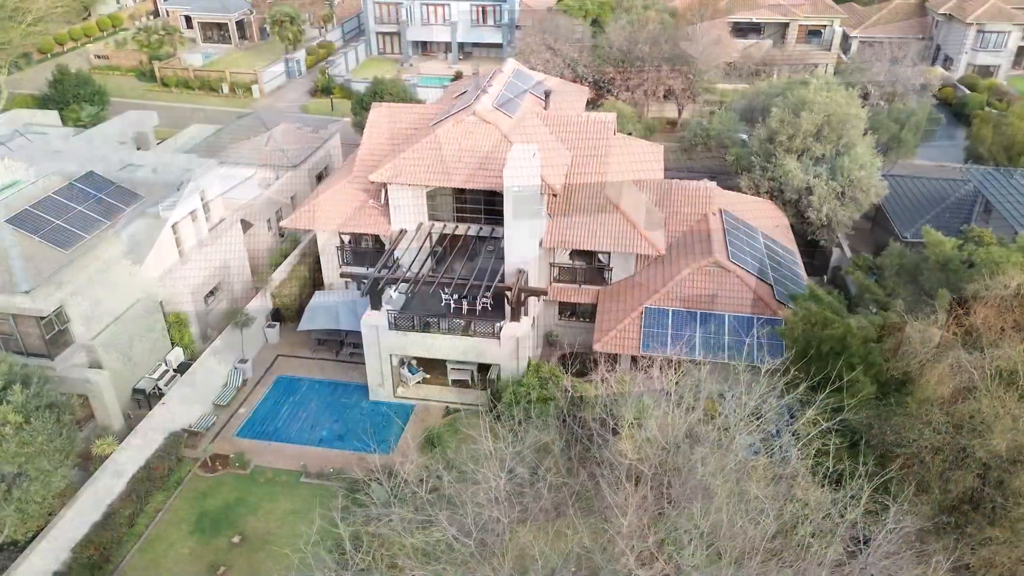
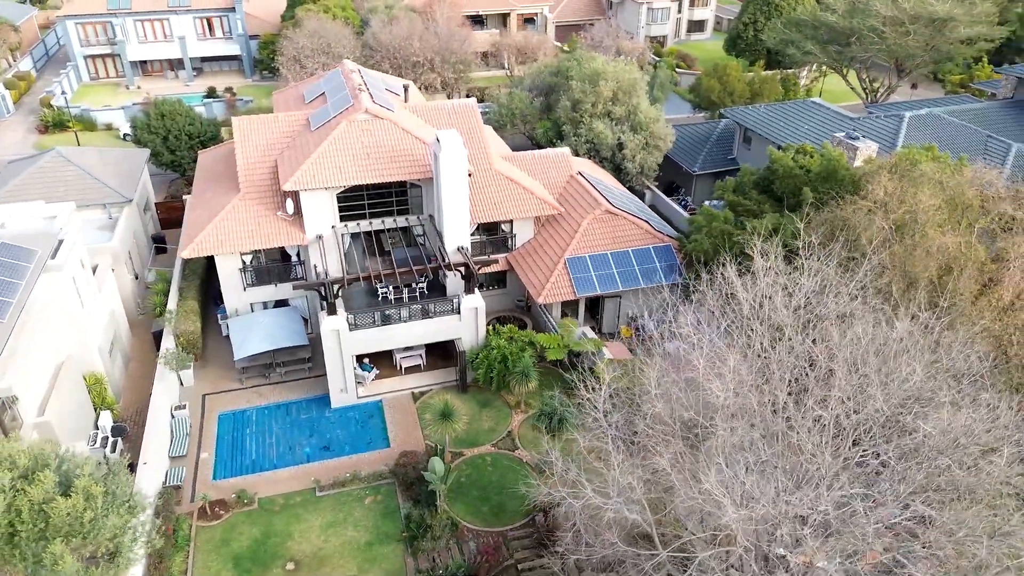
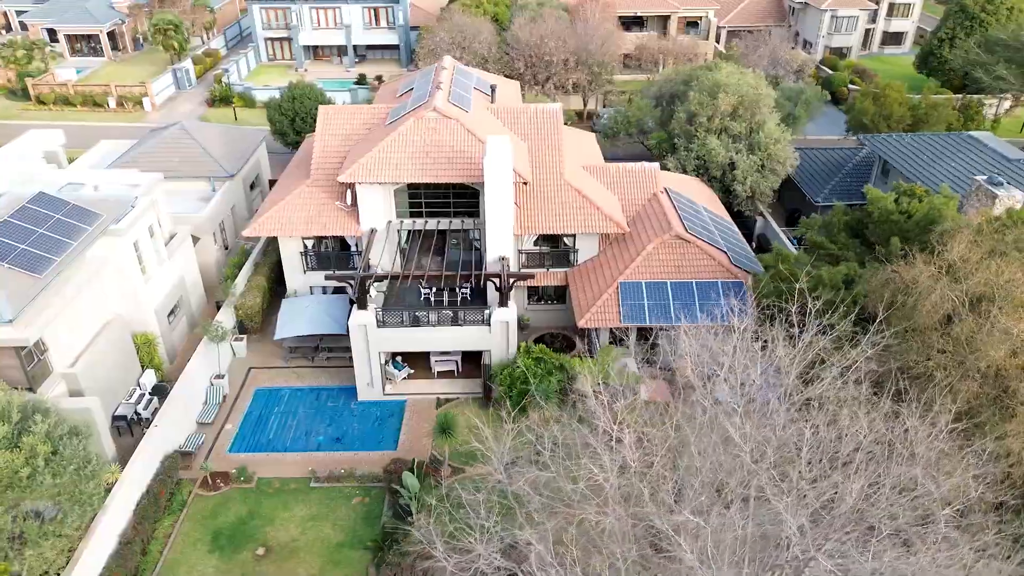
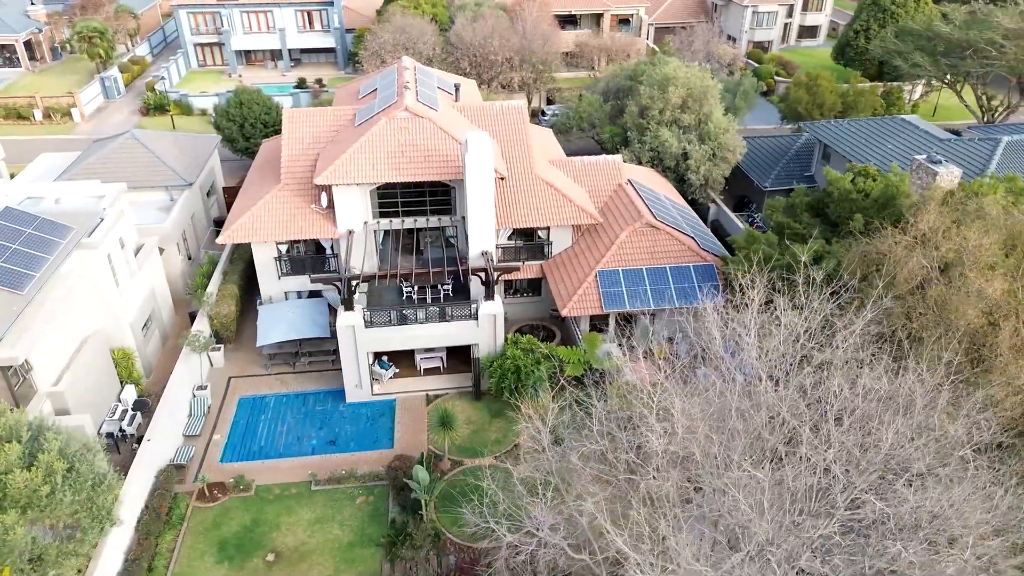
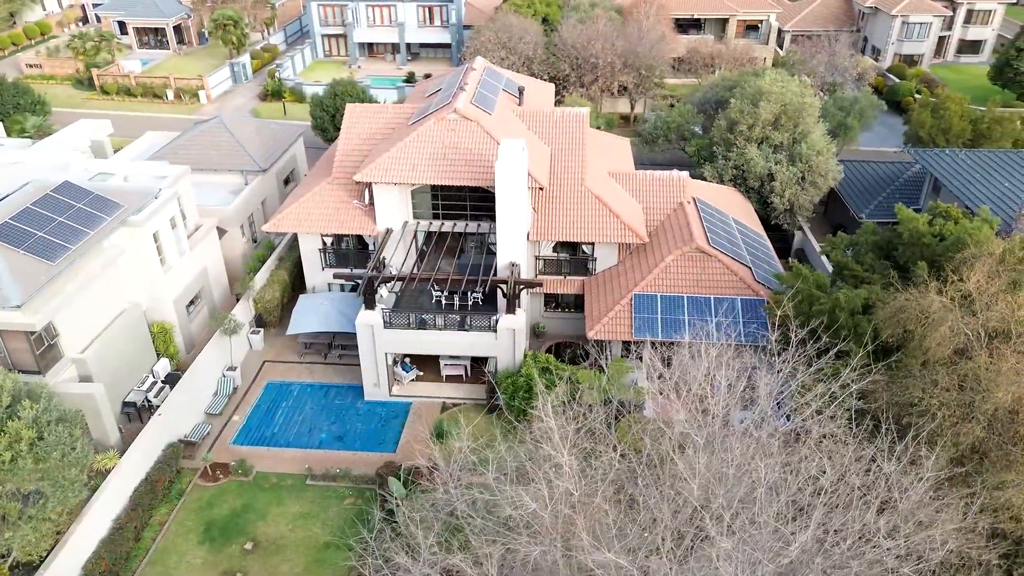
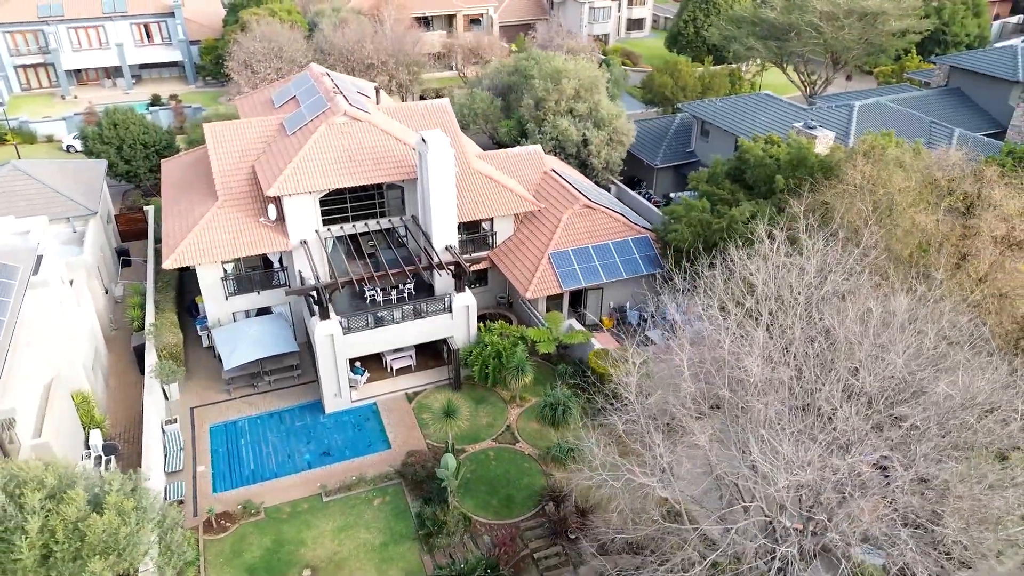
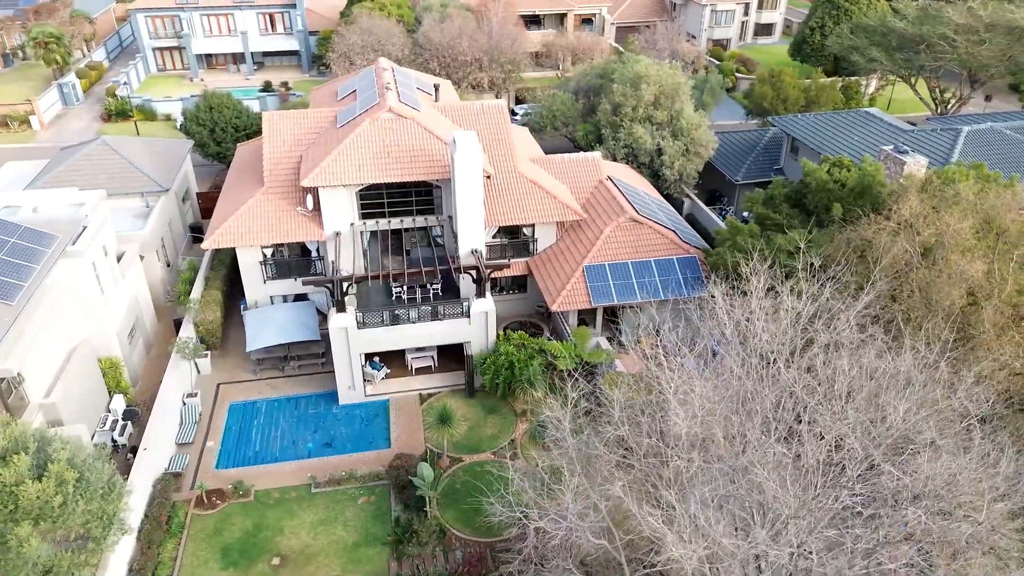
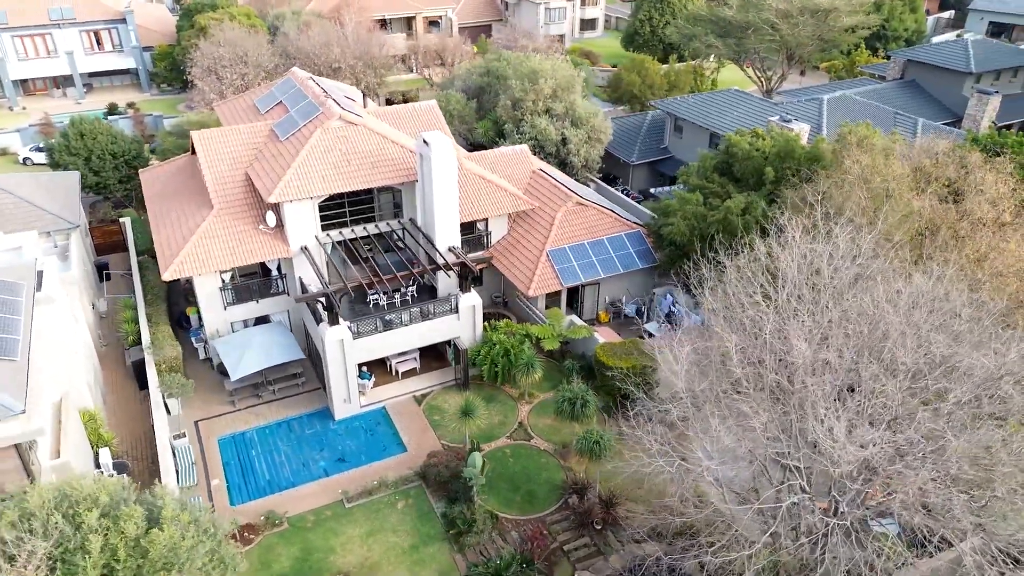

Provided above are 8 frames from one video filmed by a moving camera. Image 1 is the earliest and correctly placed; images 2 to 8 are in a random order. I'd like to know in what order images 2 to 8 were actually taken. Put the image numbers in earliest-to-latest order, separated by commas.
5, 3, 4, 7, 2, 6, 8
